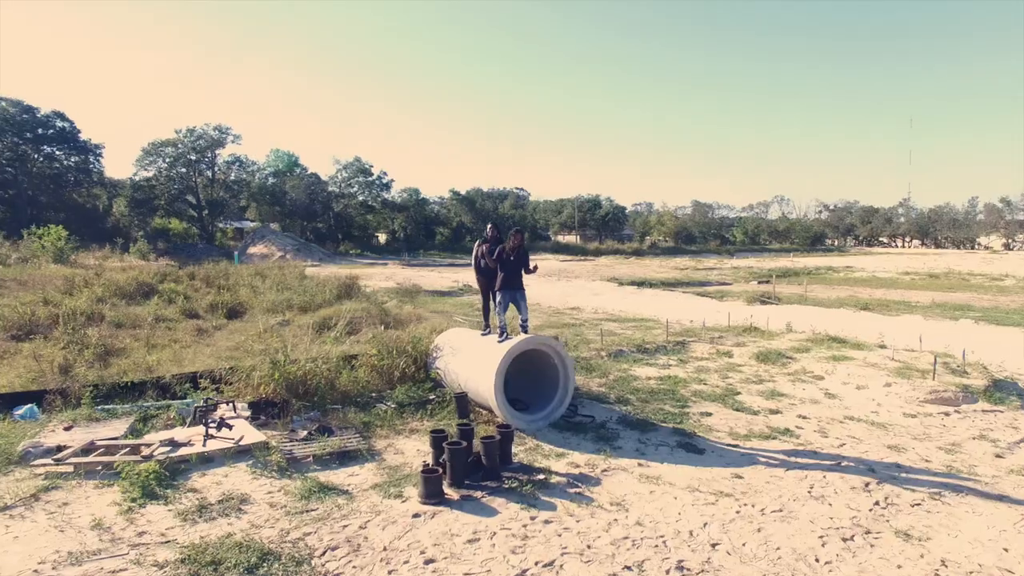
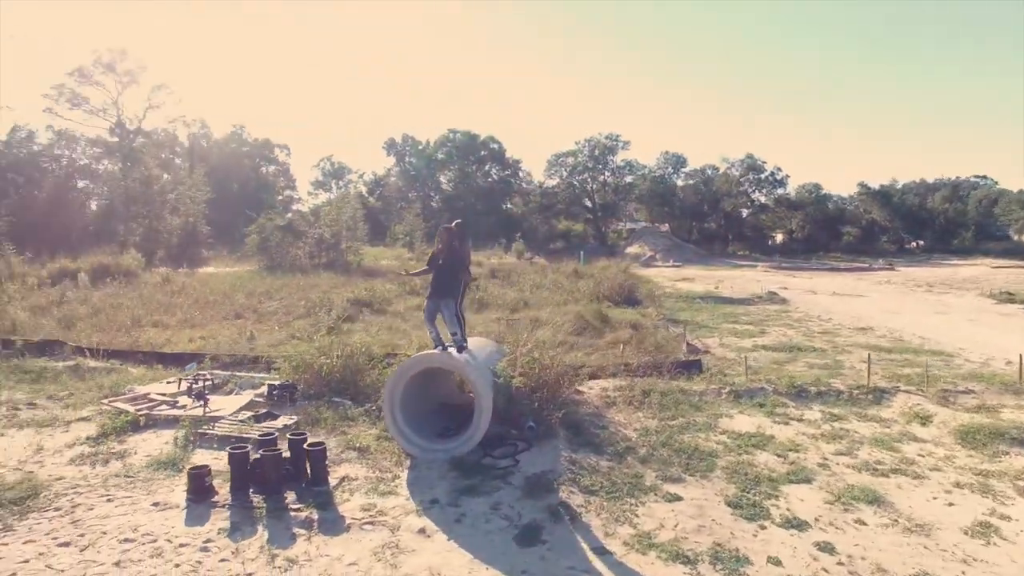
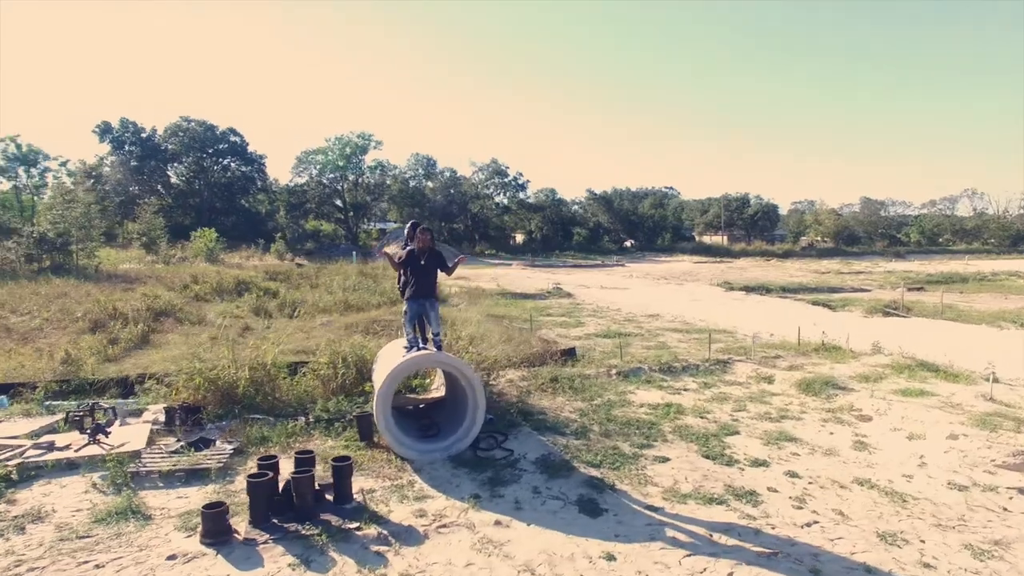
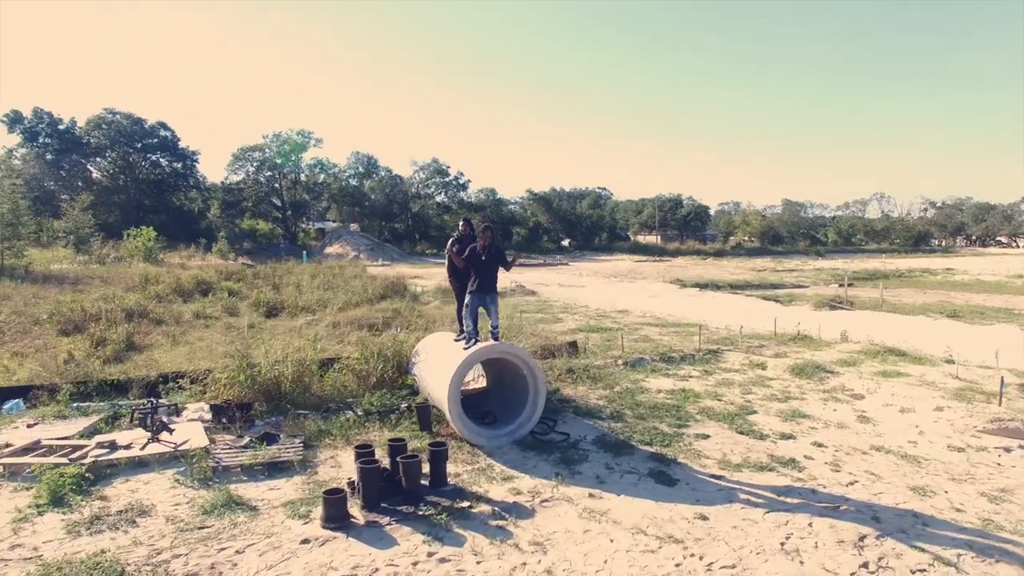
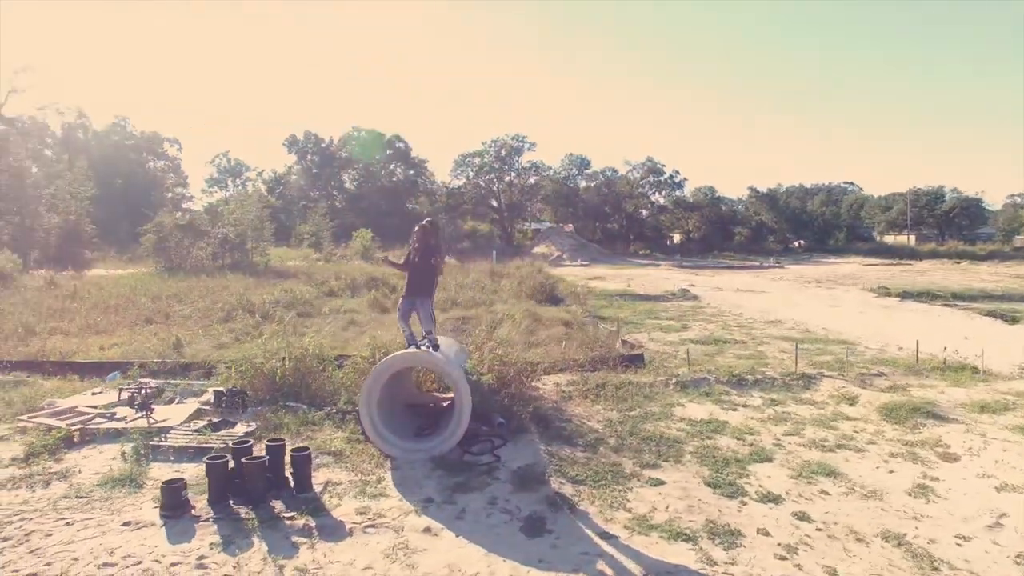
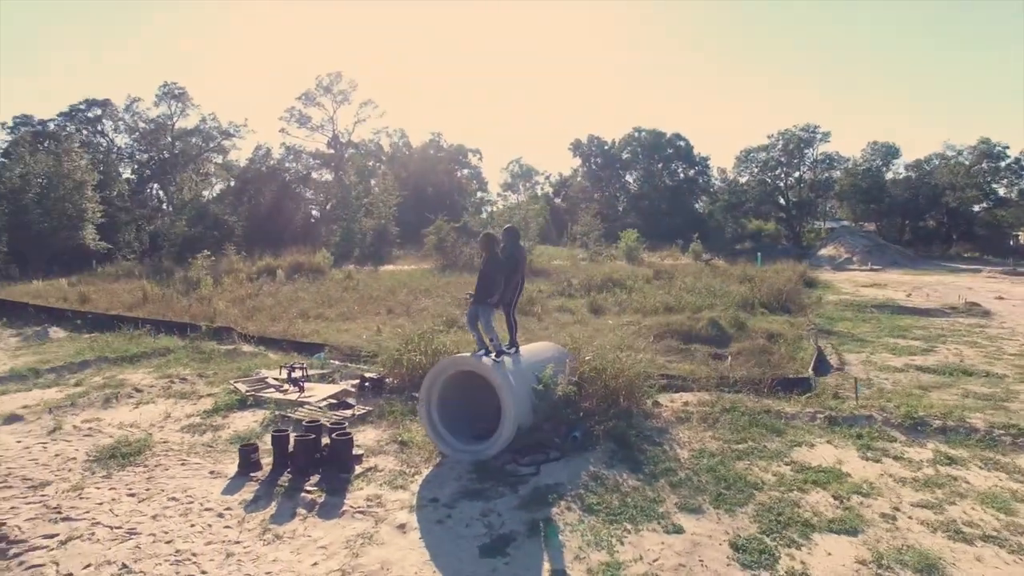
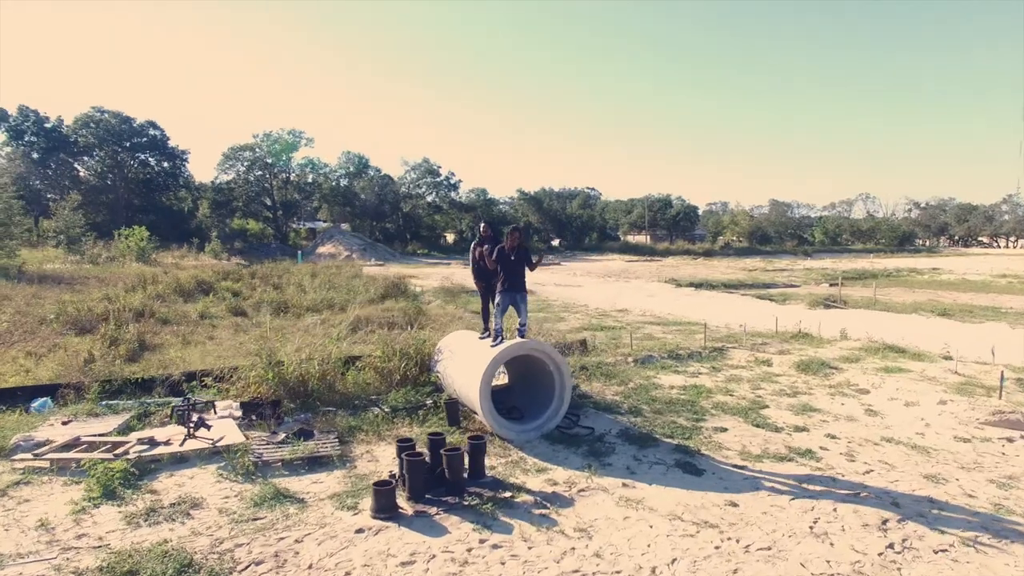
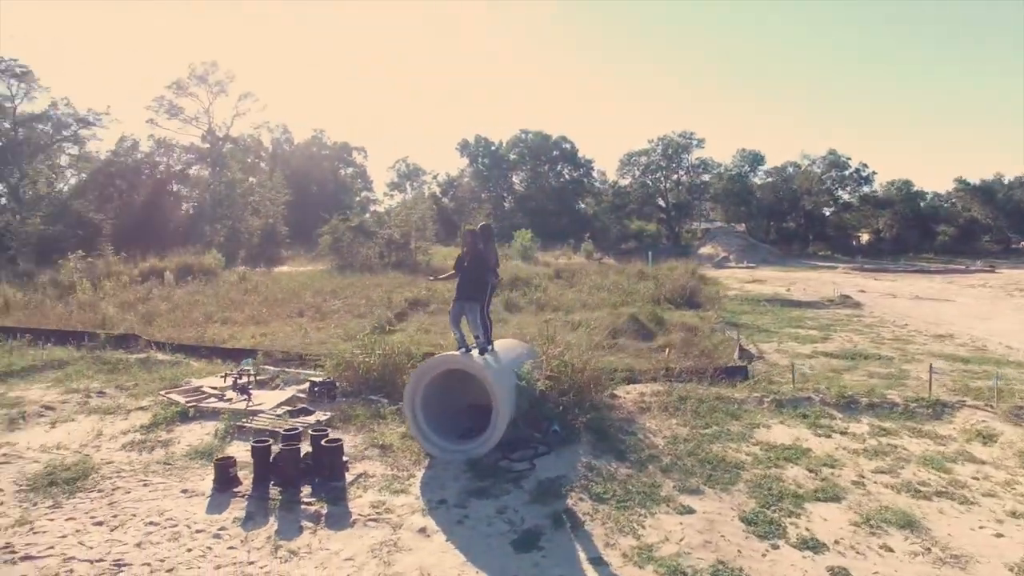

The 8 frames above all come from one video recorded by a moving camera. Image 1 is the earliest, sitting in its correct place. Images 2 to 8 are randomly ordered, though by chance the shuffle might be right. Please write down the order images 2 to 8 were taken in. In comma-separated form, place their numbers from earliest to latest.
7, 4, 3, 5, 2, 8, 6
